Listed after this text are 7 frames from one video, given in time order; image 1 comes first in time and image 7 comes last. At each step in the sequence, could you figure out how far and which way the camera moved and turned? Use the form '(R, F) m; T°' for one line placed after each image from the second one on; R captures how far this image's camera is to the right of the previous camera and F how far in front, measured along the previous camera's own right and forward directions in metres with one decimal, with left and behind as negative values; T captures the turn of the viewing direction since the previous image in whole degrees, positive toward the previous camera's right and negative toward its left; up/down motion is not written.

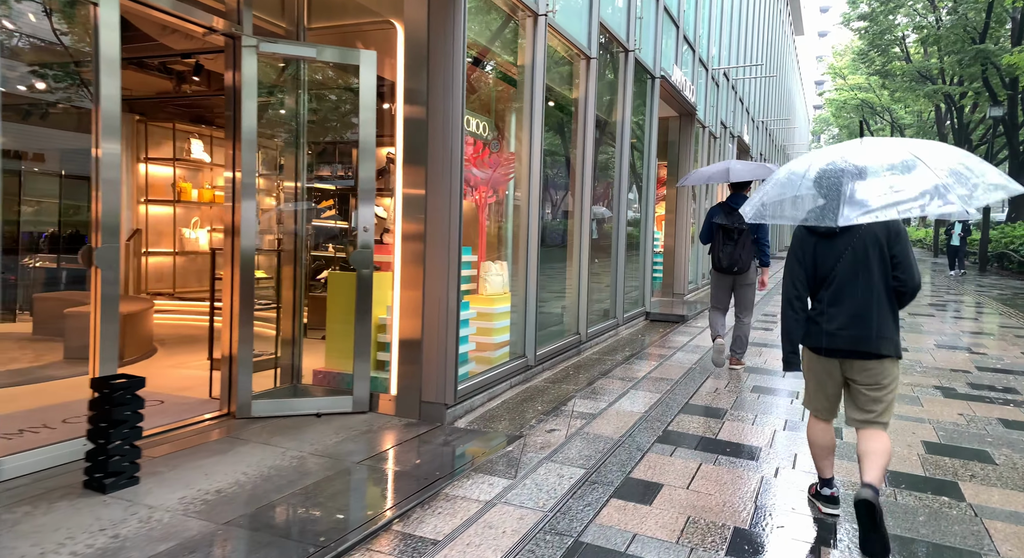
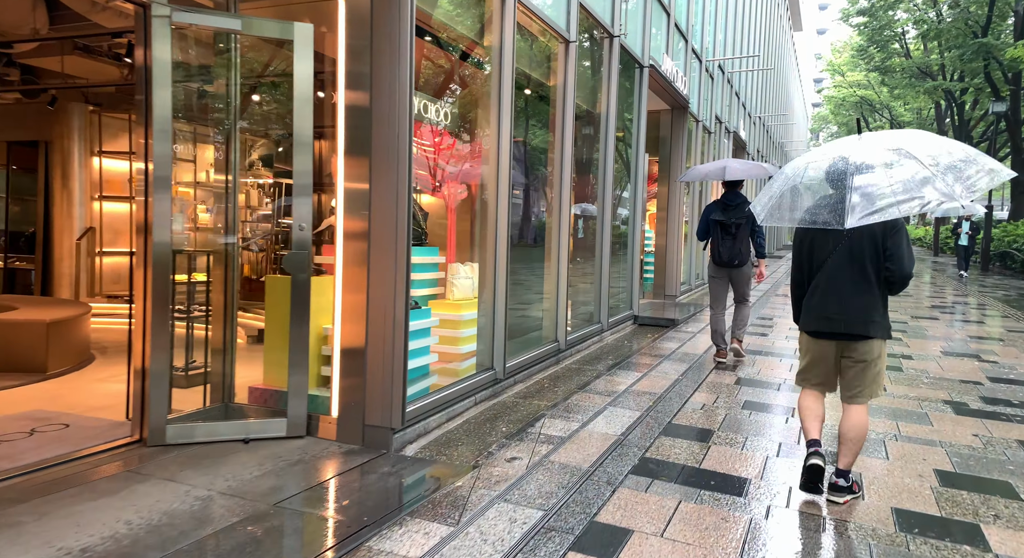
(+0.2, +0.6) m; 0°
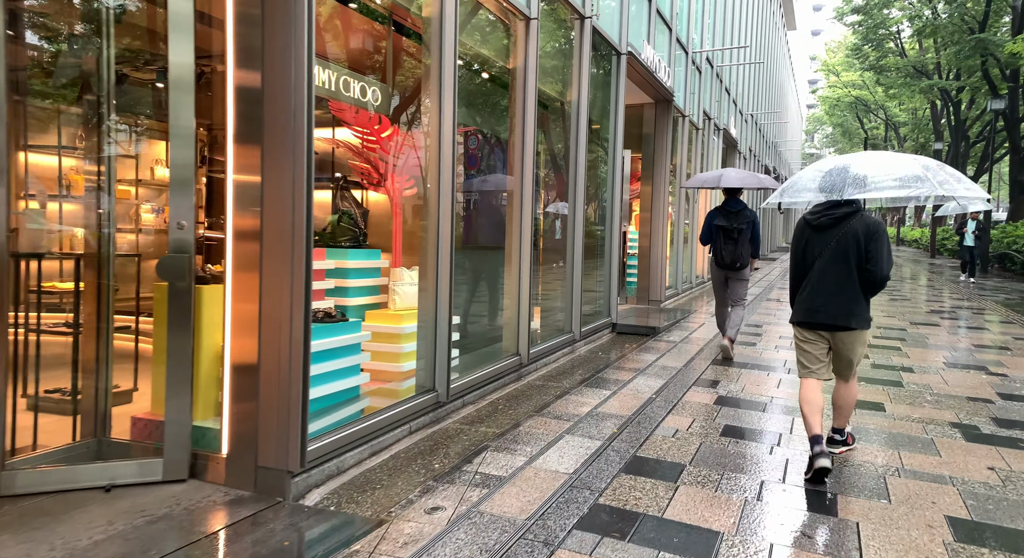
(+0.3, +0.7) m; 0°
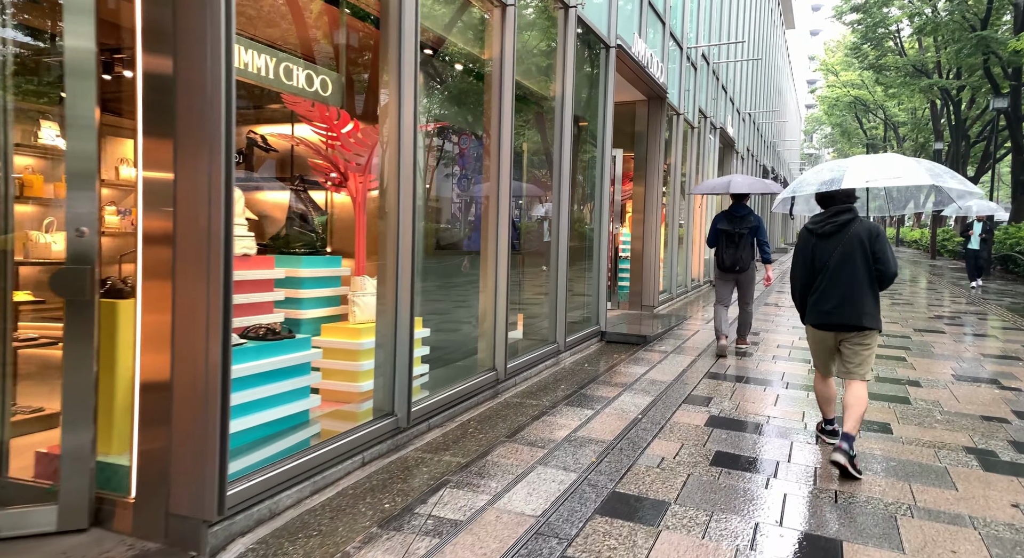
(+0.2, +0.5) m; 0°
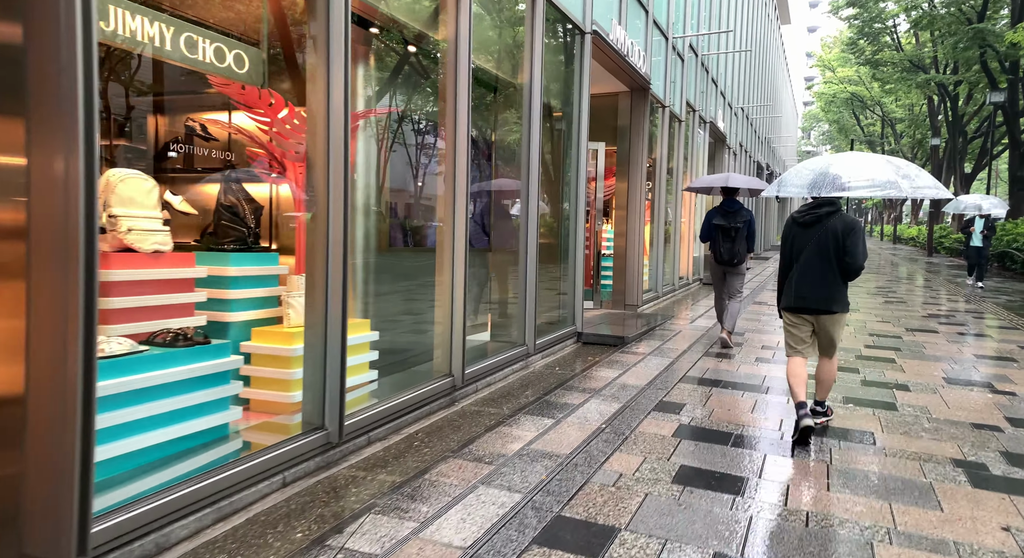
(+0.3, +0.4) m; 0°
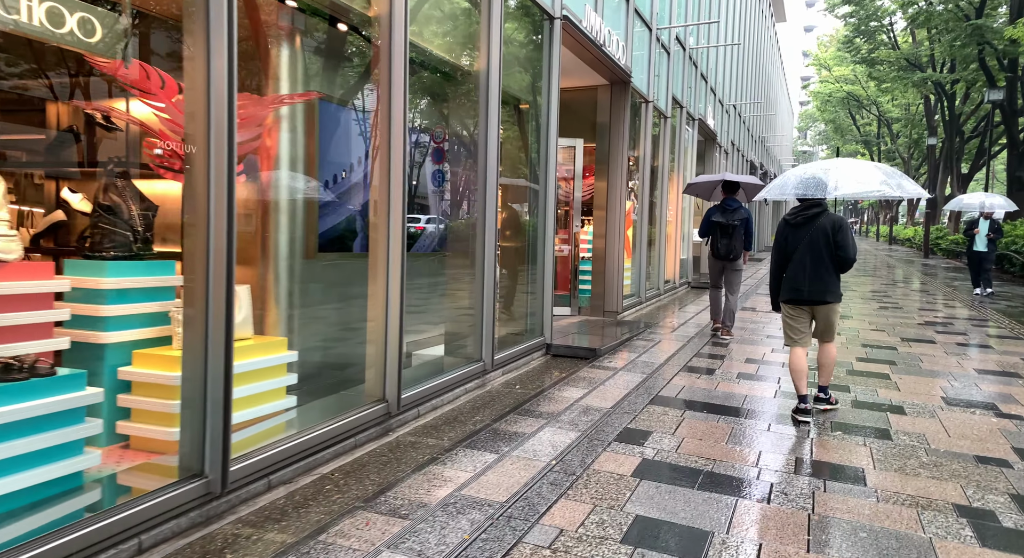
(+0.3, +0.7) m; 0°
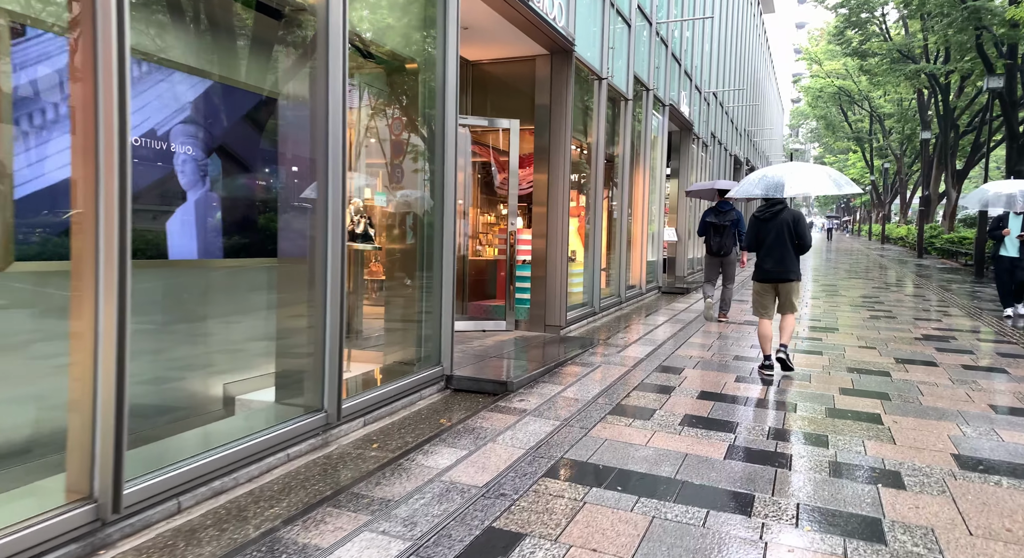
(+0.9, +1.8) m; 0°
